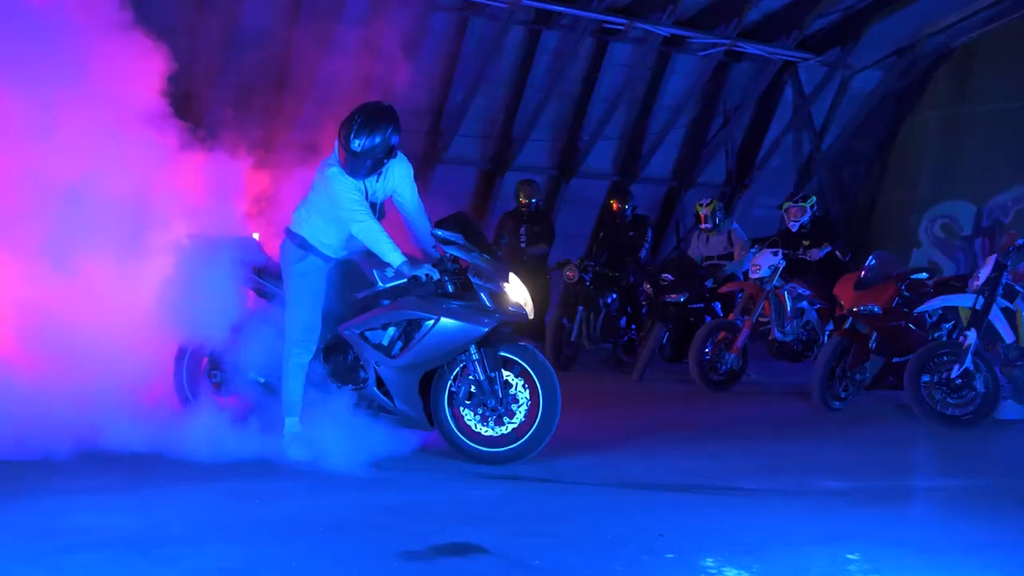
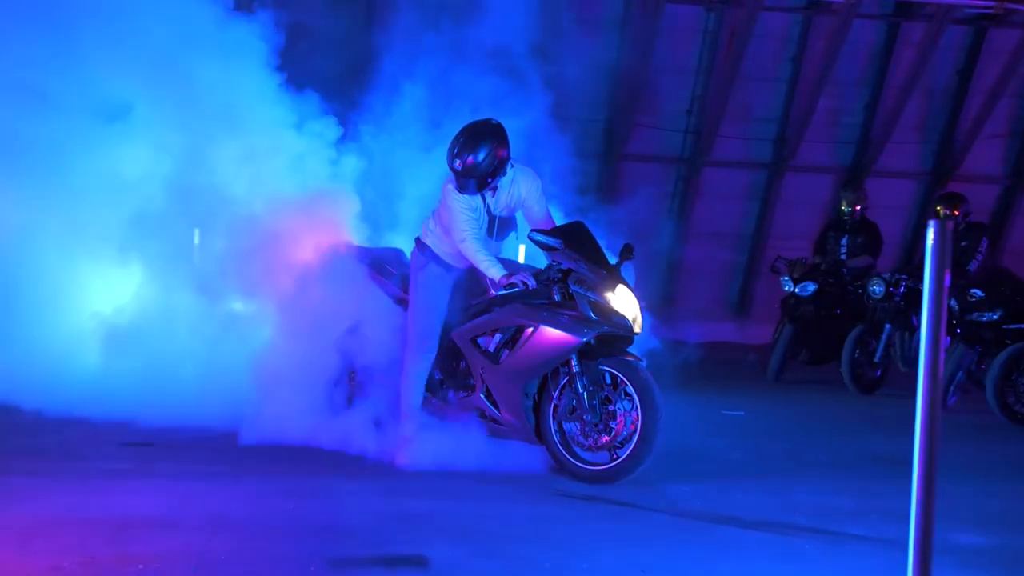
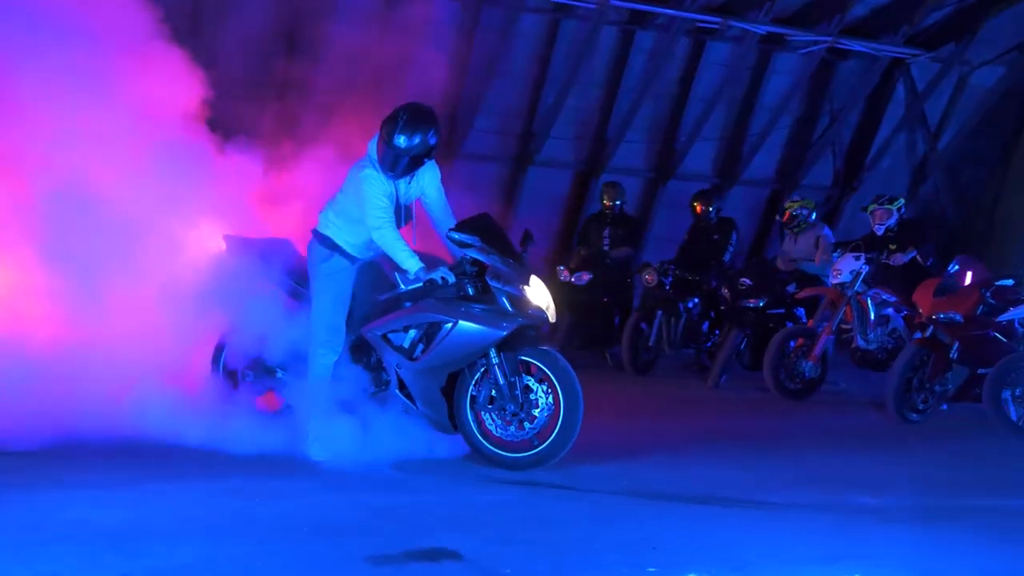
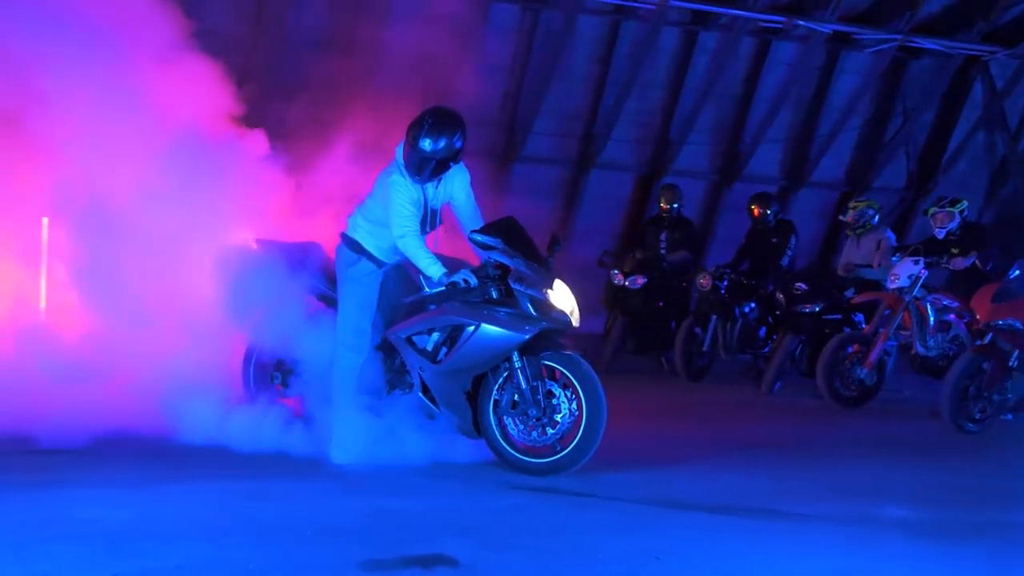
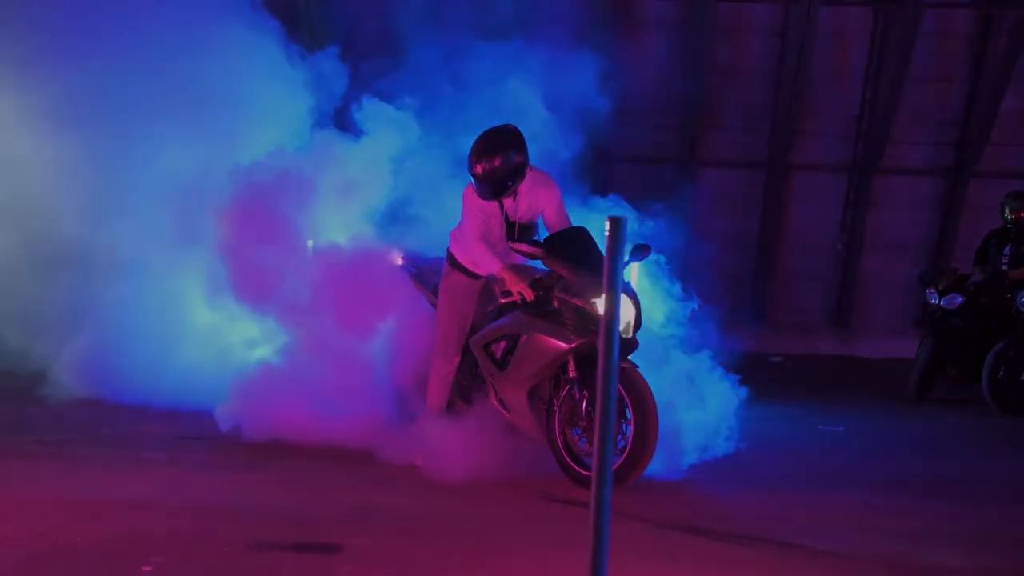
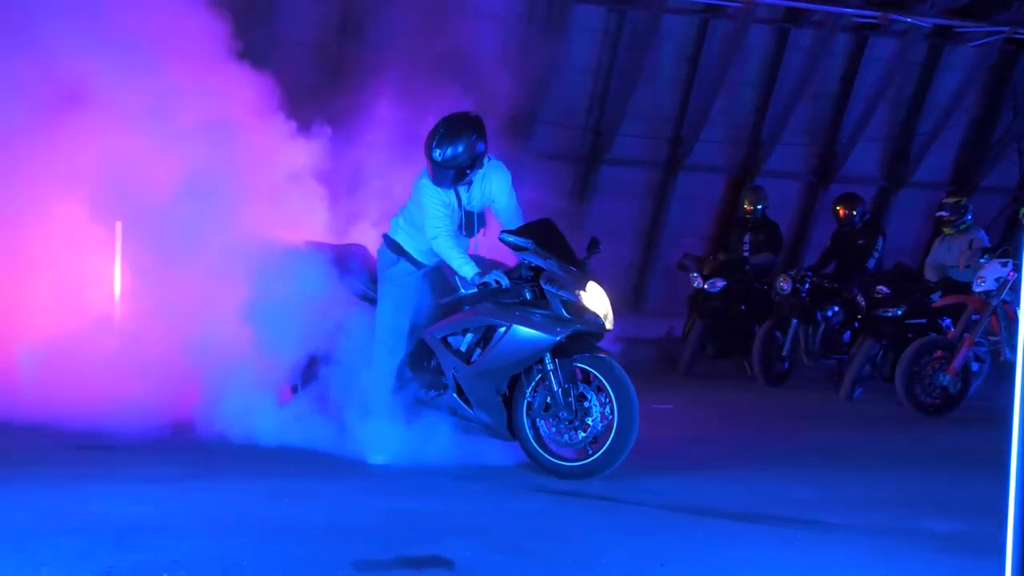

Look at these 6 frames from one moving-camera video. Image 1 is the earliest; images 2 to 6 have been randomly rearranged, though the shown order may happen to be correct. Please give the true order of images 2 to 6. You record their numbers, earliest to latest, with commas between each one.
3, 4, 6, 2, 5
